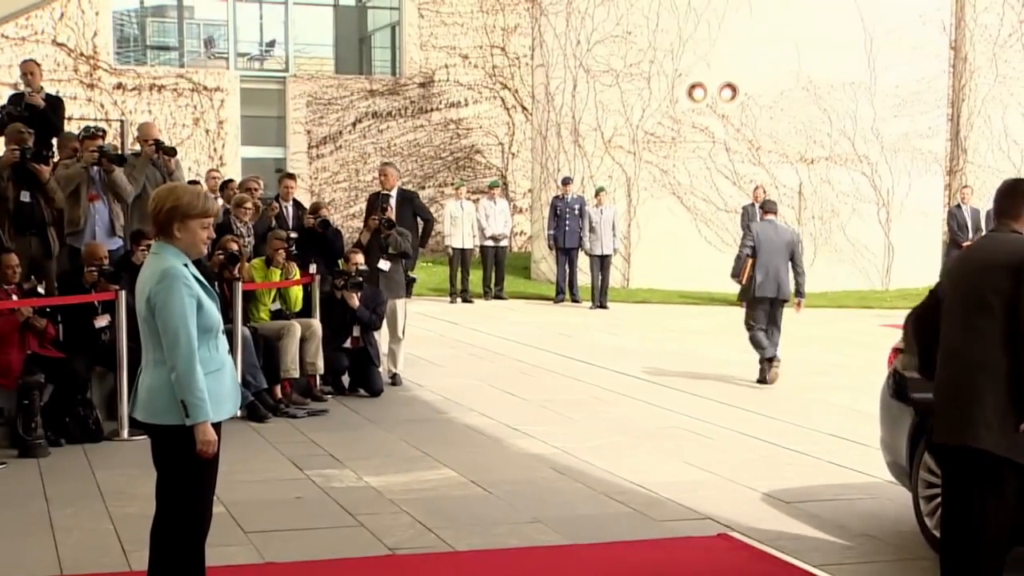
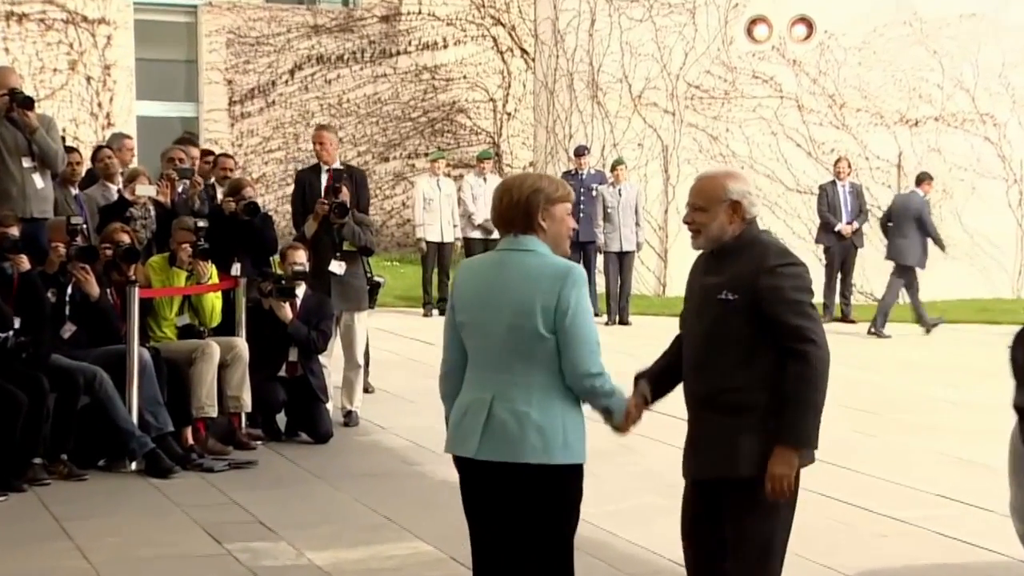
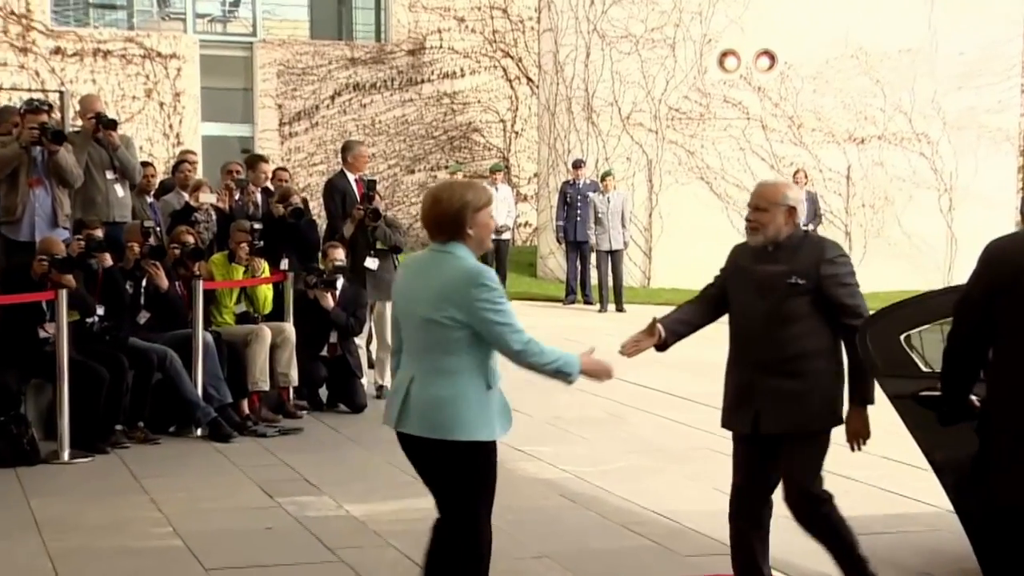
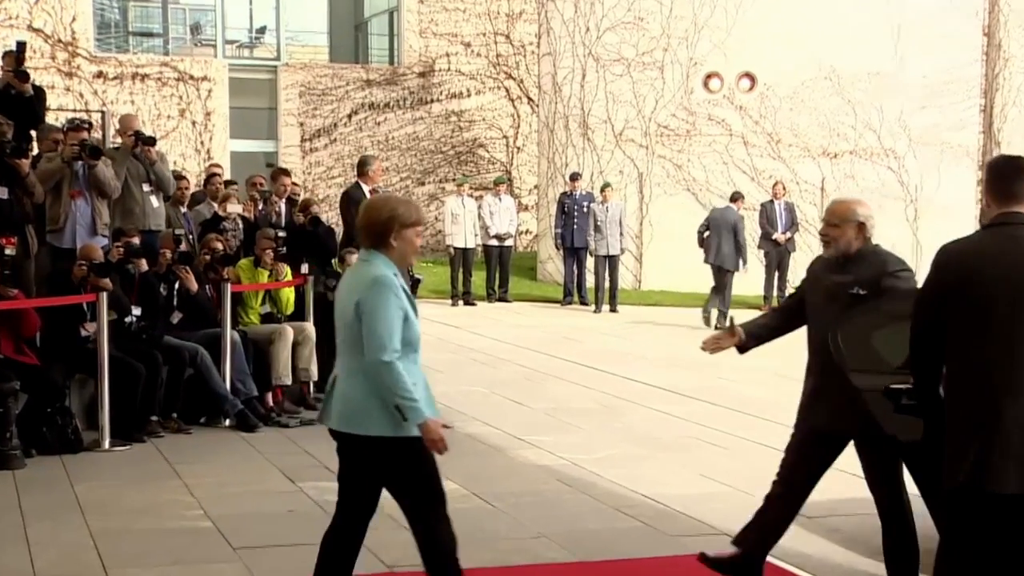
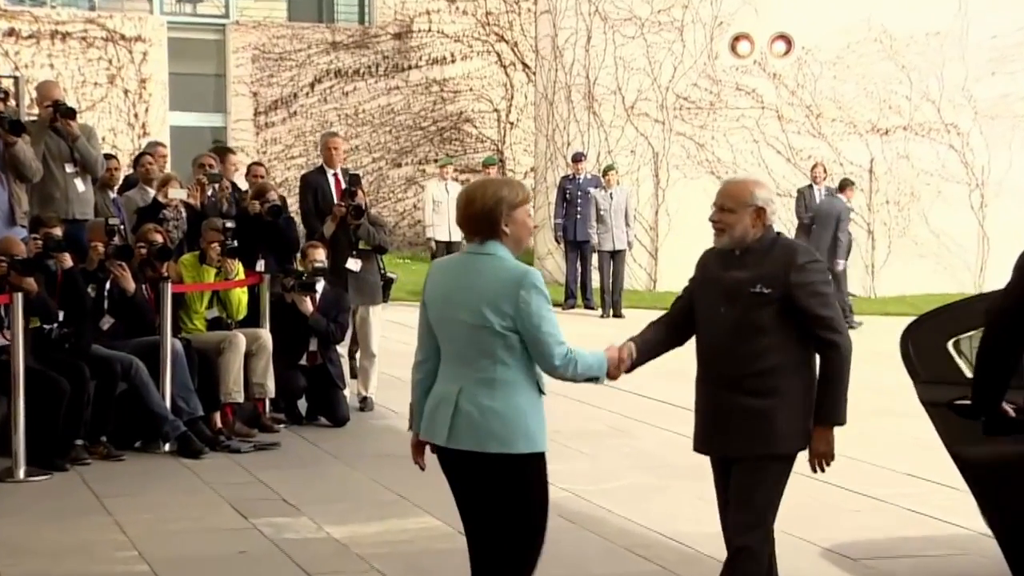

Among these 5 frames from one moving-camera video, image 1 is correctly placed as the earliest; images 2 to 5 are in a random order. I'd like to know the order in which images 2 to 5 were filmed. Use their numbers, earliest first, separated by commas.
4, 3, 5, 2
